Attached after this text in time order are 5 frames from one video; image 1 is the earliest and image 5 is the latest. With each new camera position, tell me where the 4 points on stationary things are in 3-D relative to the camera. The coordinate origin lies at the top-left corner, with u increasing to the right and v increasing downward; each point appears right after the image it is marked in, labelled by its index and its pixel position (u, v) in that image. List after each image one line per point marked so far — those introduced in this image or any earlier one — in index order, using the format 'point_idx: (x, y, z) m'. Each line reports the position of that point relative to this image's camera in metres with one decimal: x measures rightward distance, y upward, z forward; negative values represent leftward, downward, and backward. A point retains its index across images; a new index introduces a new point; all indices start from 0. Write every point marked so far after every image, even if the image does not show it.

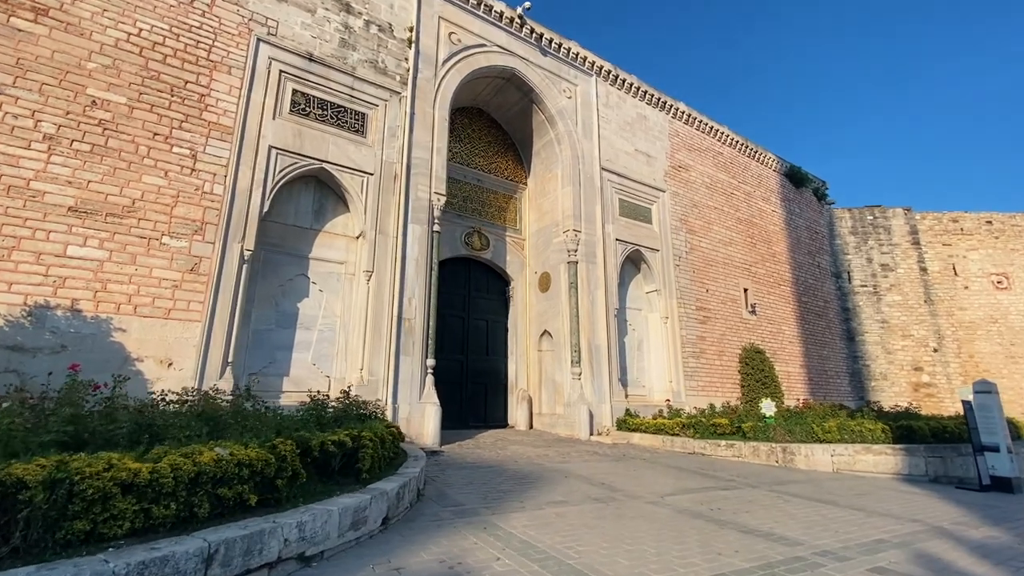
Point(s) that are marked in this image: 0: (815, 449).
0: (+3.9, -2.1, +6.3) m
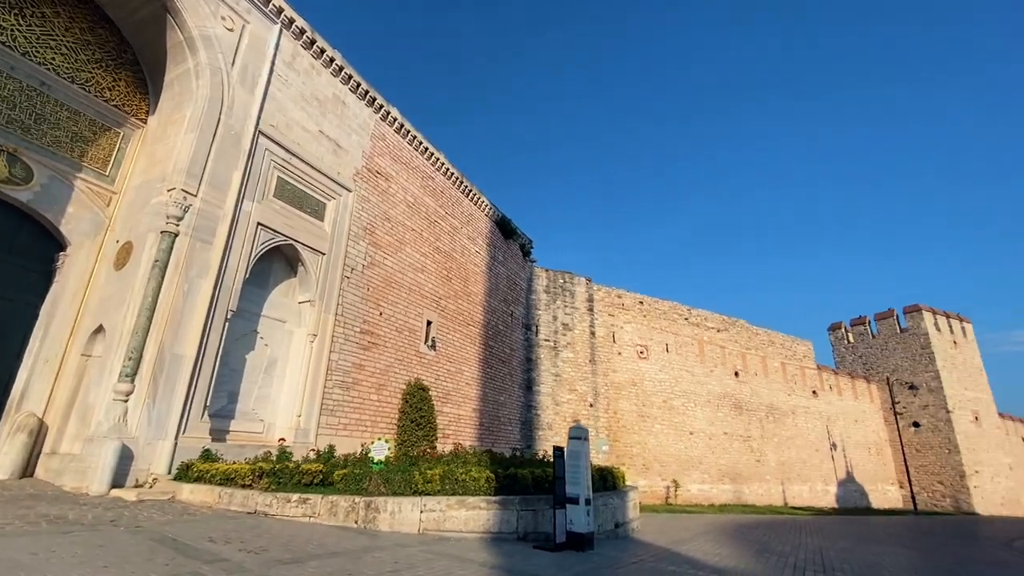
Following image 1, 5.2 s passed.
0: (-1.1, -2.2, +5.0) m
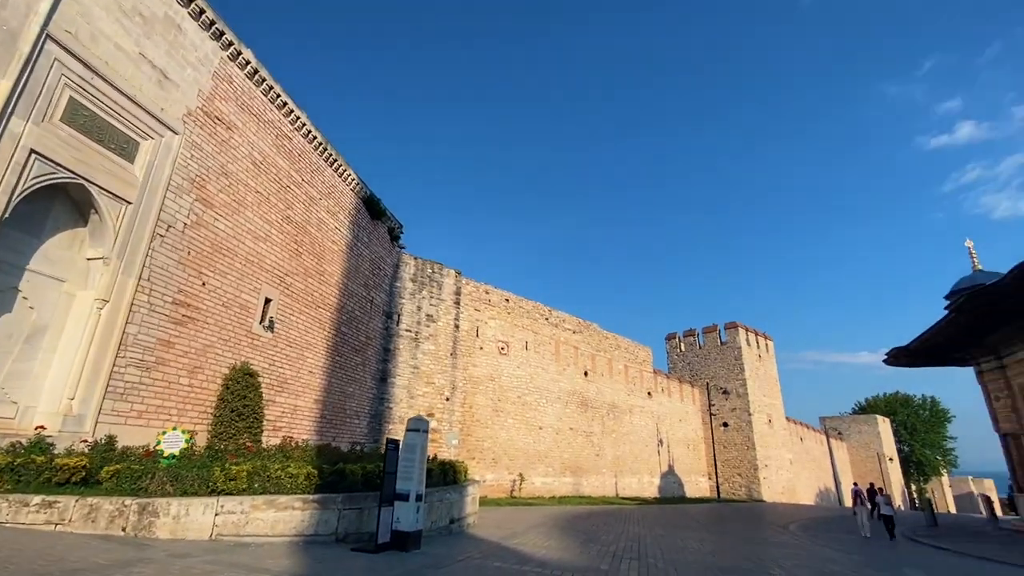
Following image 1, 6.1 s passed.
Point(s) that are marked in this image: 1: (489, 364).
0: (-2.7, -1.9, +4.1) m
1: (-0.8, -2.5, +15.9) m
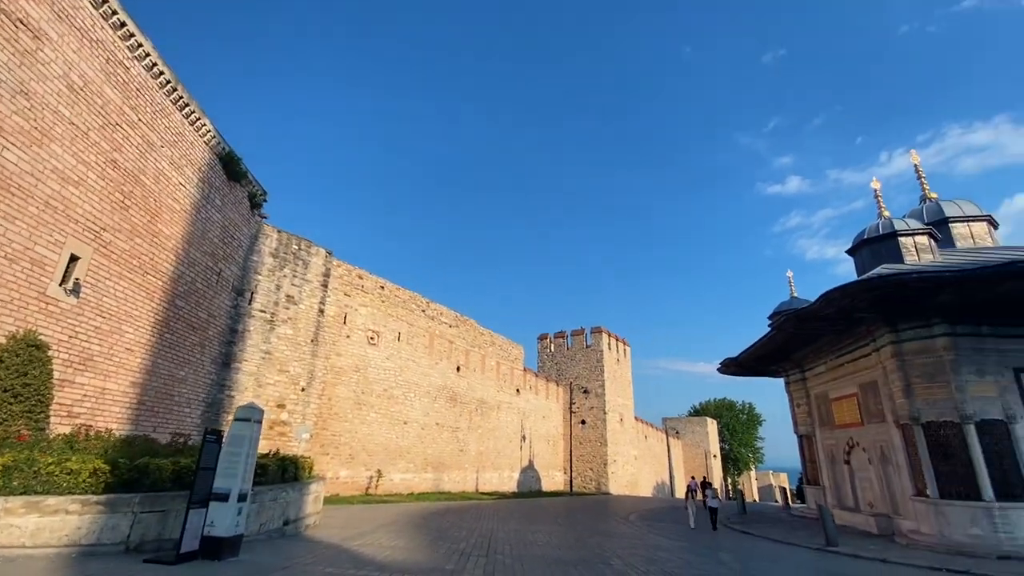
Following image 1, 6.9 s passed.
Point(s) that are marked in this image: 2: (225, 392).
0: (-3.9, -1.4, +3.1) m
1: (-4.9, -2.0, +15.0) m
2: (-7.0, -2.5, +11.9) m
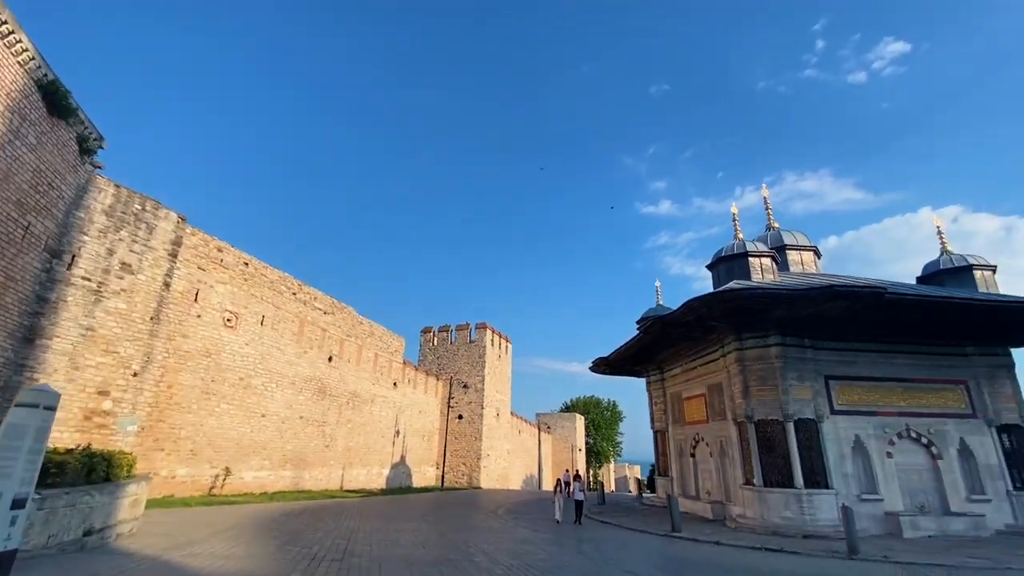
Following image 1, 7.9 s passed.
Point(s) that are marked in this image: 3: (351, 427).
0: (-4.6, -1.0, +1.9) m
1: (-8.3, -1.3, +13.3) m
2: (-9.7, -1.7, +9.8) m
3: (-6.2, -5.3, +18.6) m
